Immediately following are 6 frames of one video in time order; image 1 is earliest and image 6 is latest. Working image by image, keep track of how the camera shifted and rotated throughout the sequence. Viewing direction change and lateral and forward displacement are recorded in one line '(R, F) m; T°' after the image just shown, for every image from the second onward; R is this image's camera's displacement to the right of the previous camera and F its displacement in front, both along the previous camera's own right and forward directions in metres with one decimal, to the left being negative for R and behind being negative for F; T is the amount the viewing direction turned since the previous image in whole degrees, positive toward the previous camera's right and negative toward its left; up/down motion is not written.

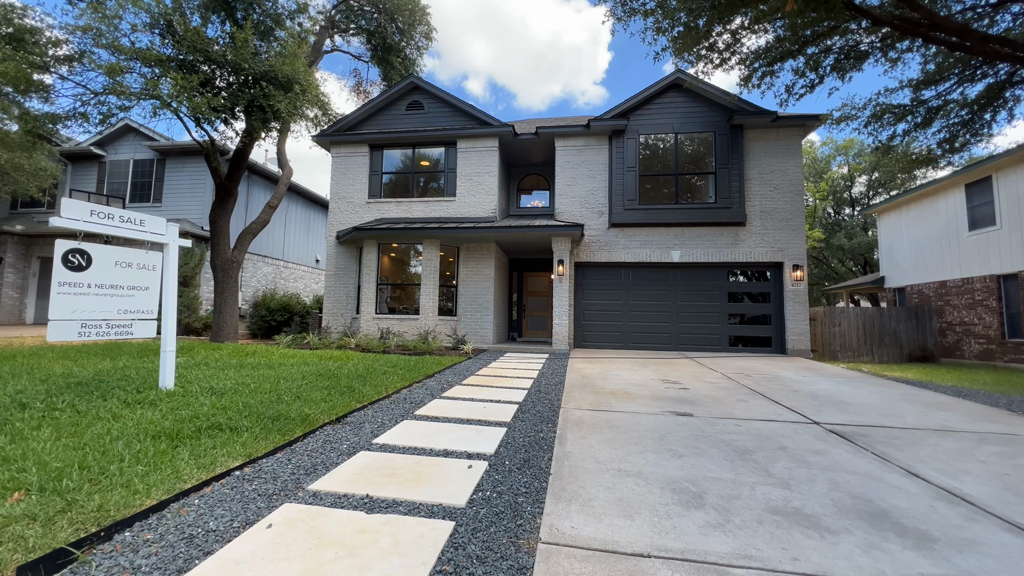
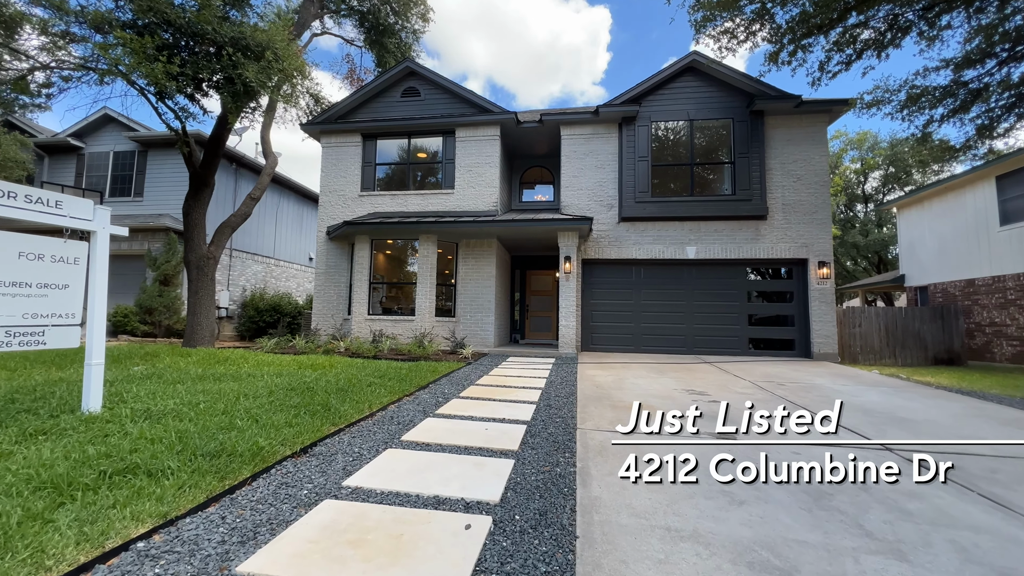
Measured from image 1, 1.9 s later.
(-0.1, +0.7) m; 0°
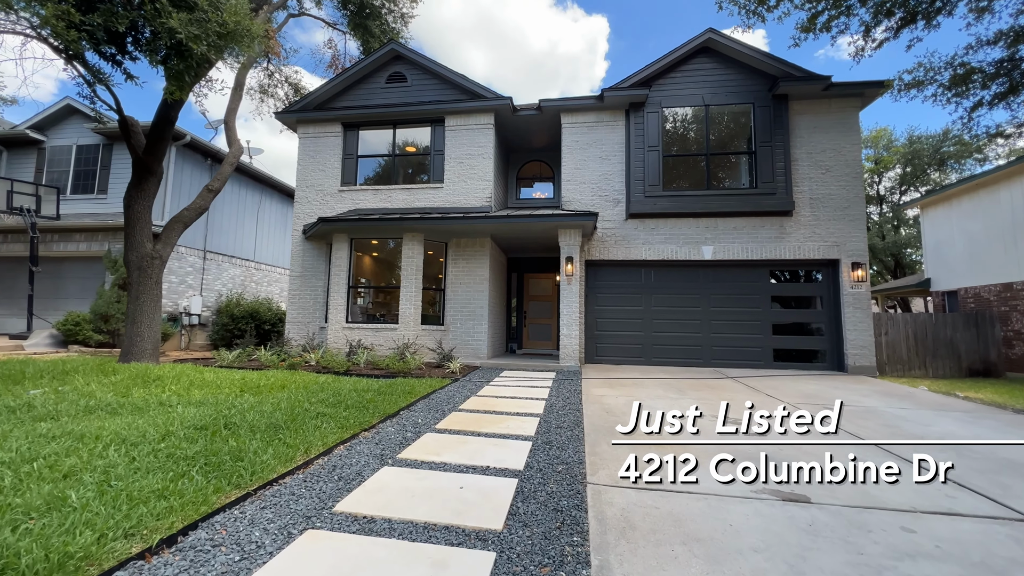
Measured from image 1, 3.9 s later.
(+0.1, +1.0) m; 0°
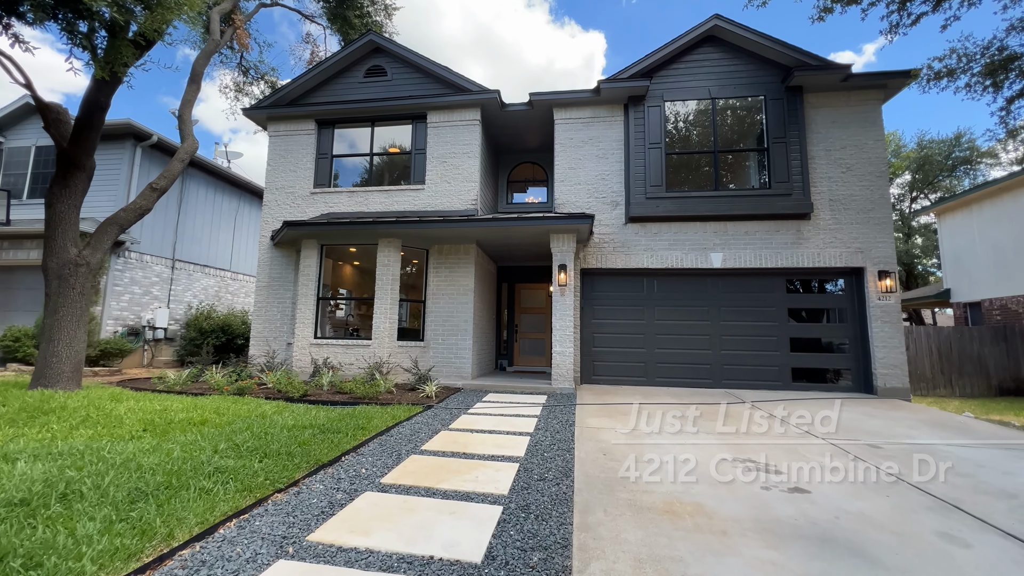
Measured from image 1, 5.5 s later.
(+0.2, +0.9) m; 0°
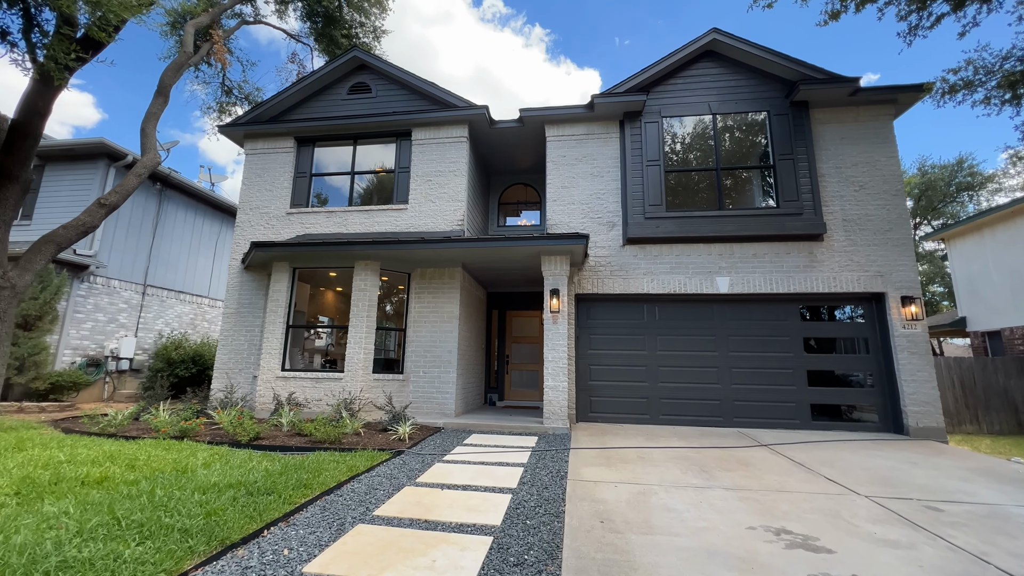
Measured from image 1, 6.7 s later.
(+0.2, +0.7) m; 0°
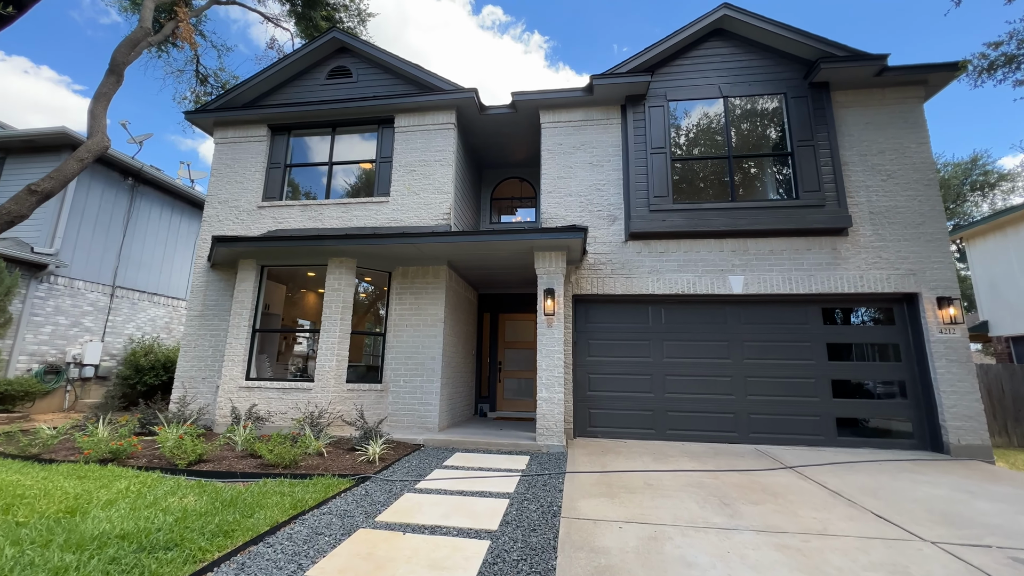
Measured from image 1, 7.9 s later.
(+0.2, +0.7) m; 0°
